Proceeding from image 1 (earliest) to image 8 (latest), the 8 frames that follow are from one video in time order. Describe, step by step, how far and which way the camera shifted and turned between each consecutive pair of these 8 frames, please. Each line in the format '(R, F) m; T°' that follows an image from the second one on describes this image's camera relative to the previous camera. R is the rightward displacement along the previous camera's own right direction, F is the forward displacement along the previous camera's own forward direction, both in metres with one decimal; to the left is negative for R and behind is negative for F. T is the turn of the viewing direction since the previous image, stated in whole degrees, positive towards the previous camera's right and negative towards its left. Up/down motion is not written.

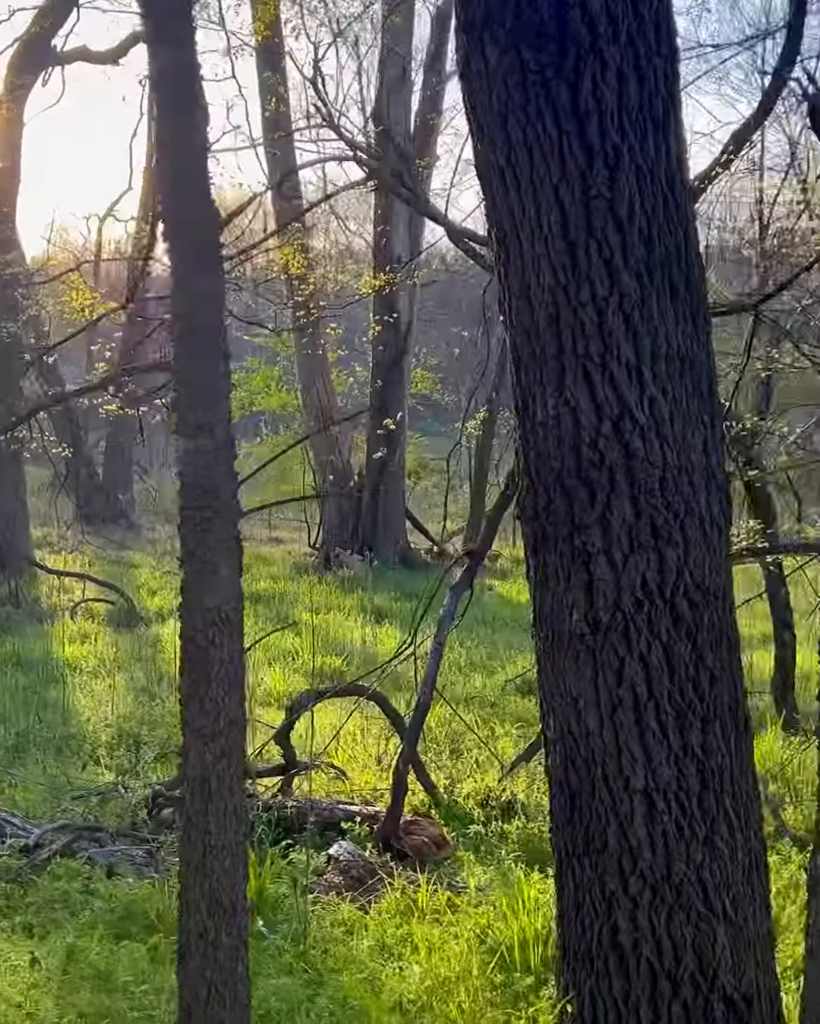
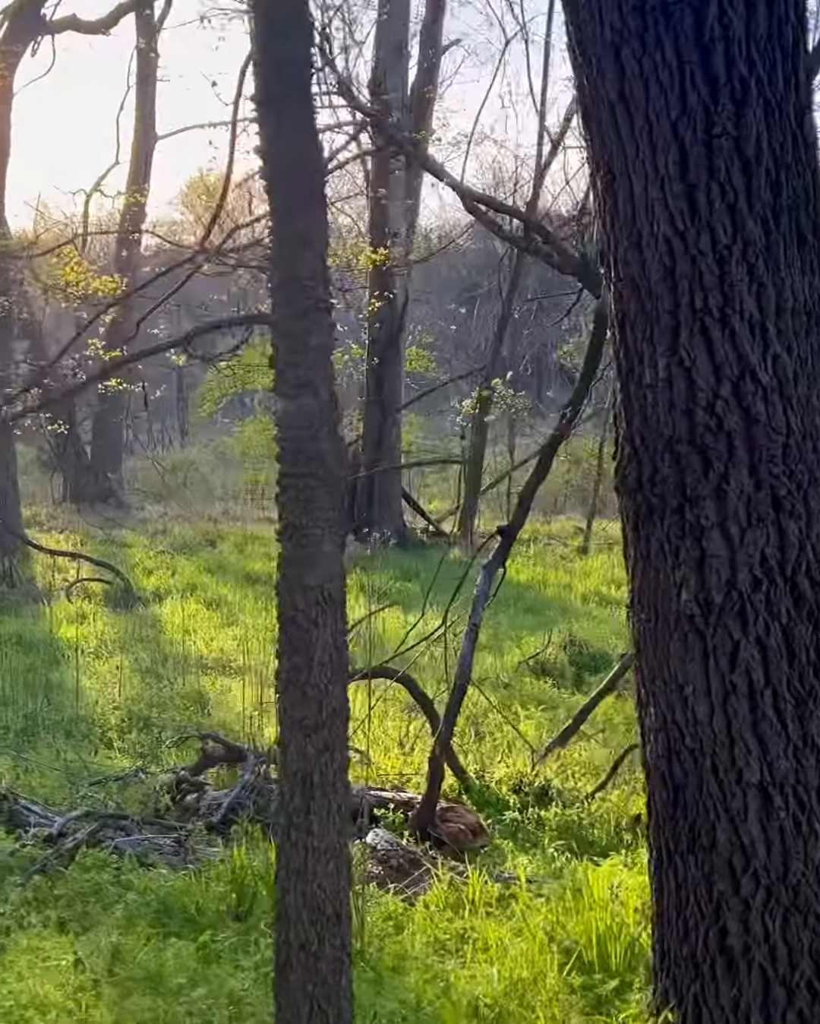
(-0.2, +0.3) m; +1°
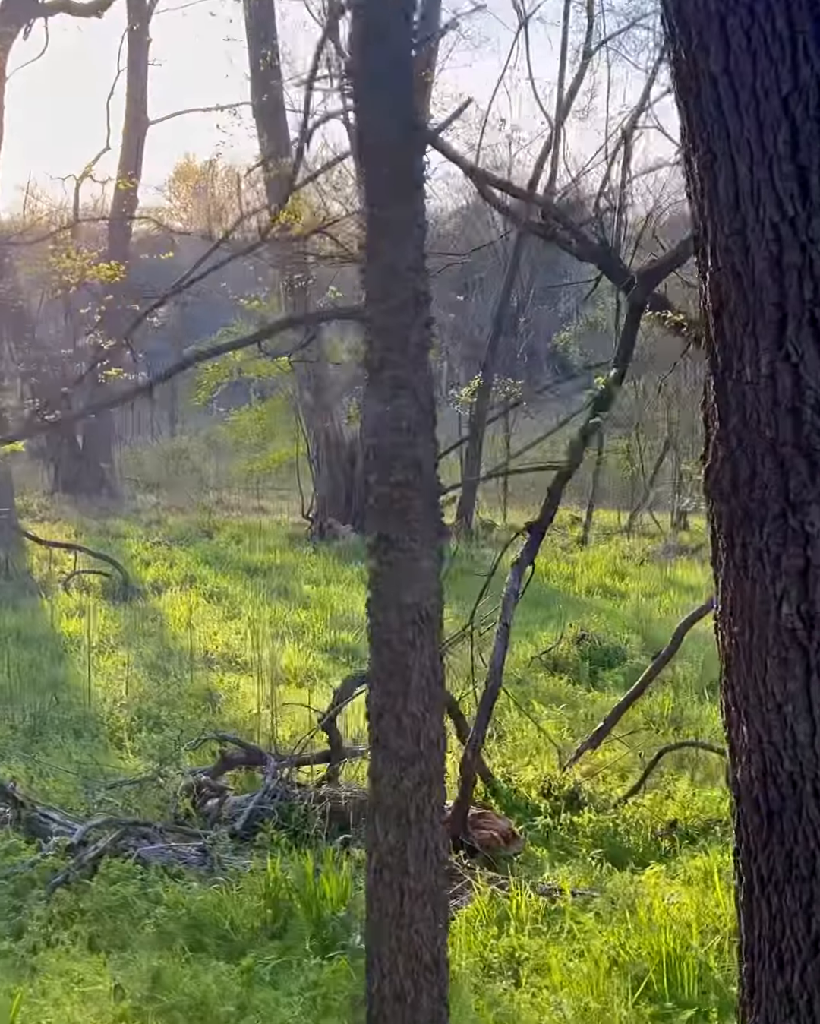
(-0.1, +0.2) m; 0°
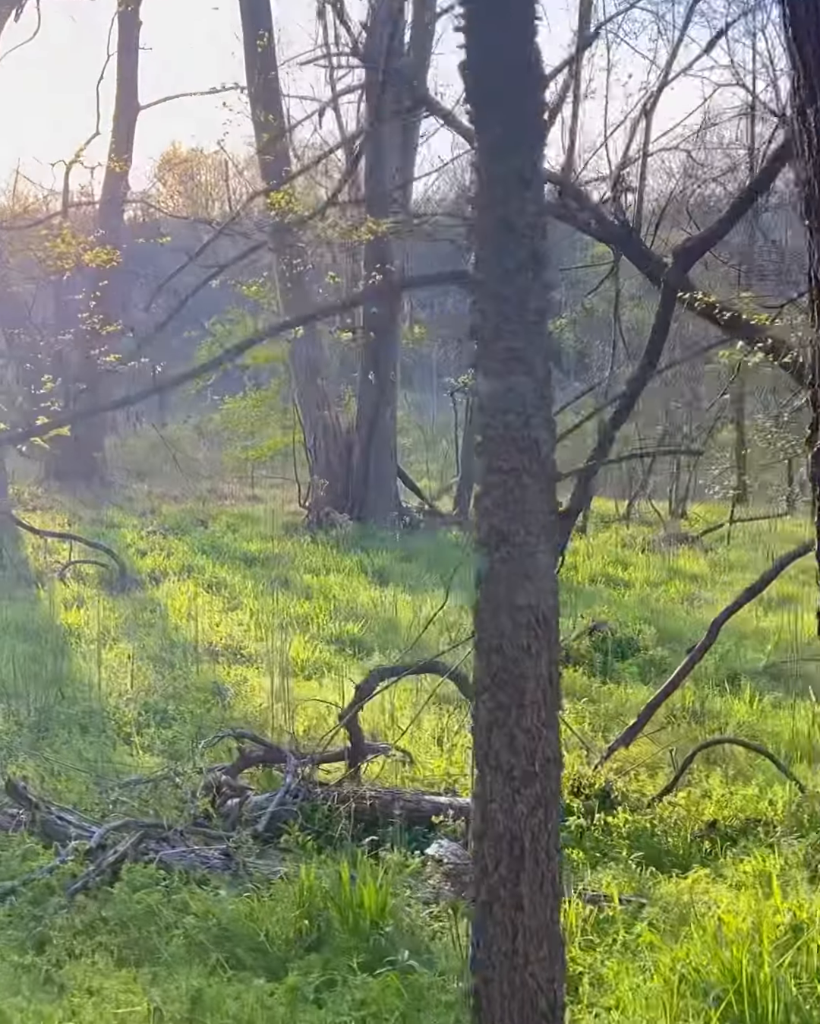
(-0.1, +0.2) m; 0°
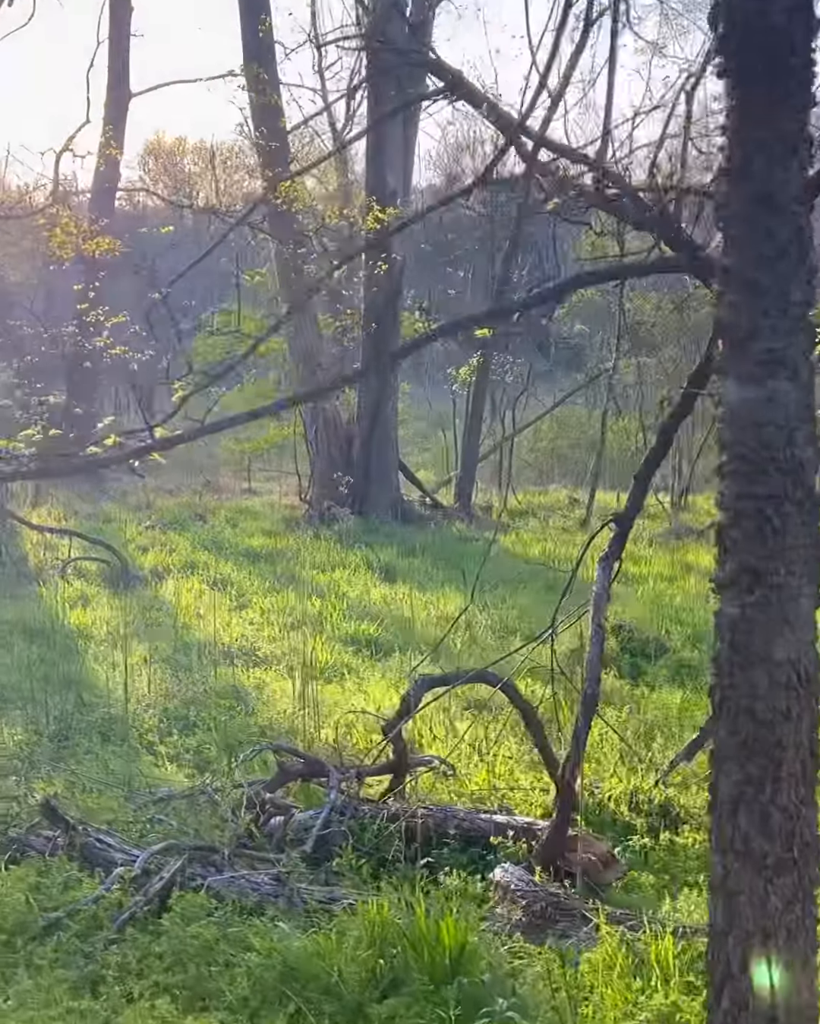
(-0.2, +0.3) m; +1°
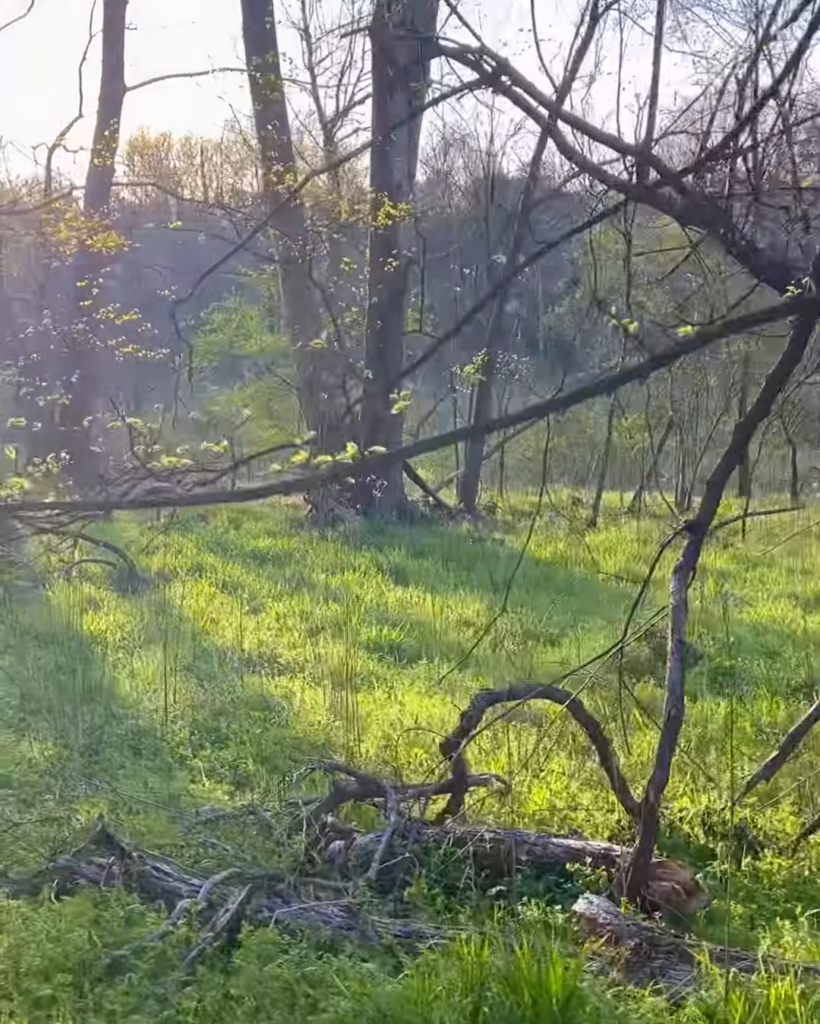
(-0.3, +0.3) m; +1°
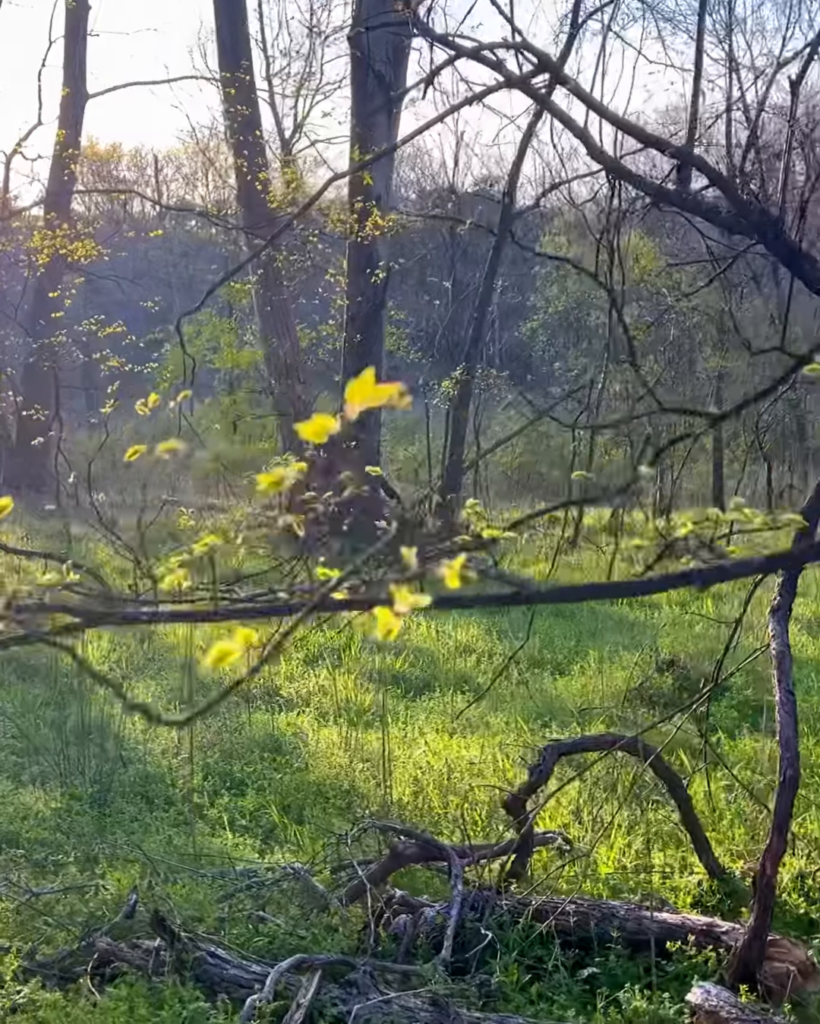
(-0.3, +0.6) m; +2°
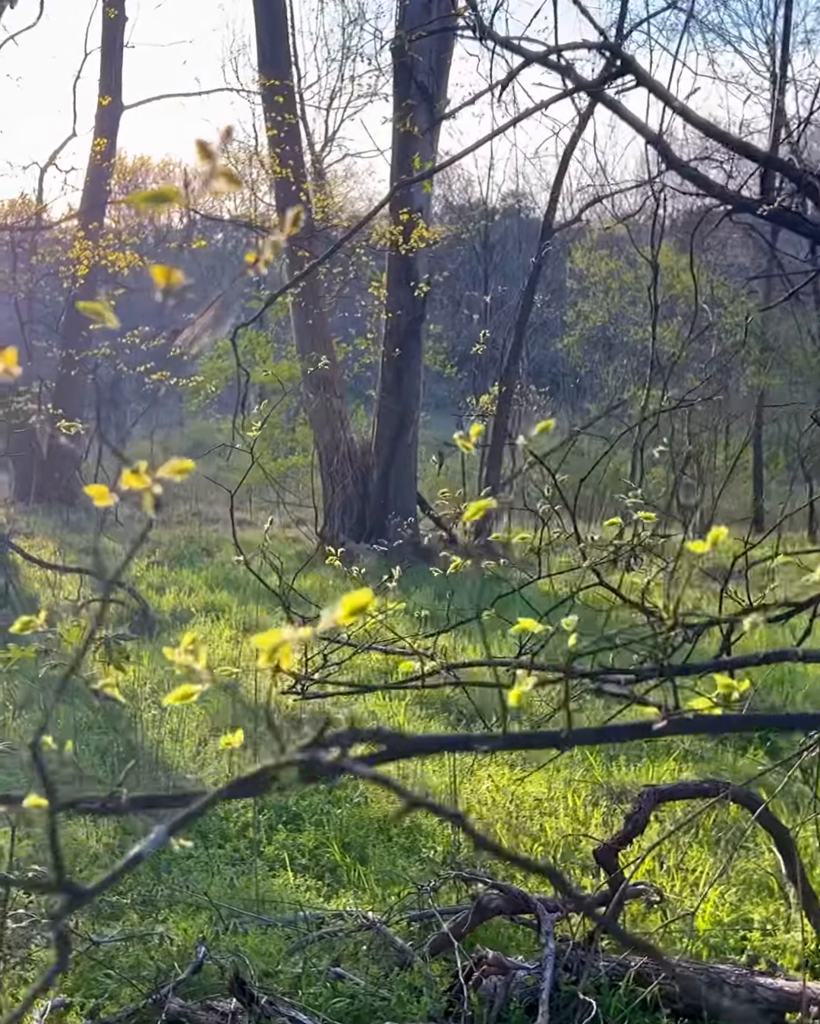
(-0.2, +0.4) m; -1°
